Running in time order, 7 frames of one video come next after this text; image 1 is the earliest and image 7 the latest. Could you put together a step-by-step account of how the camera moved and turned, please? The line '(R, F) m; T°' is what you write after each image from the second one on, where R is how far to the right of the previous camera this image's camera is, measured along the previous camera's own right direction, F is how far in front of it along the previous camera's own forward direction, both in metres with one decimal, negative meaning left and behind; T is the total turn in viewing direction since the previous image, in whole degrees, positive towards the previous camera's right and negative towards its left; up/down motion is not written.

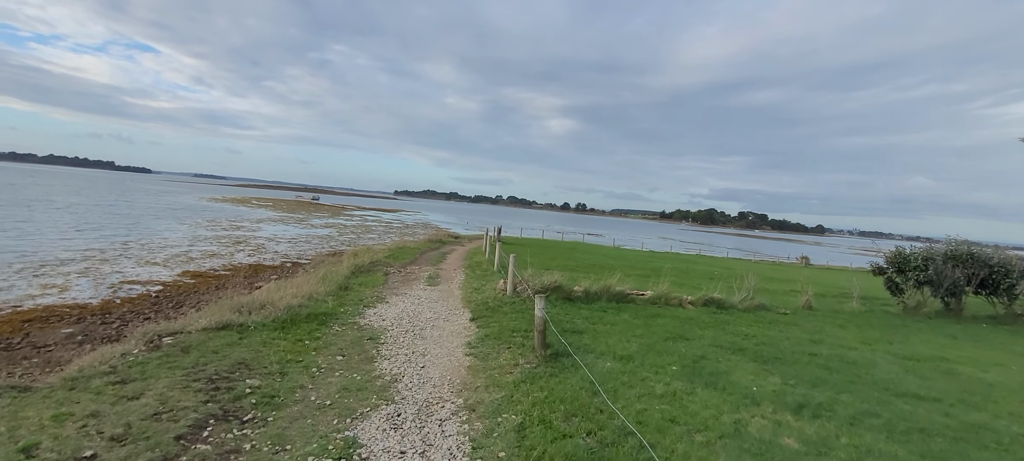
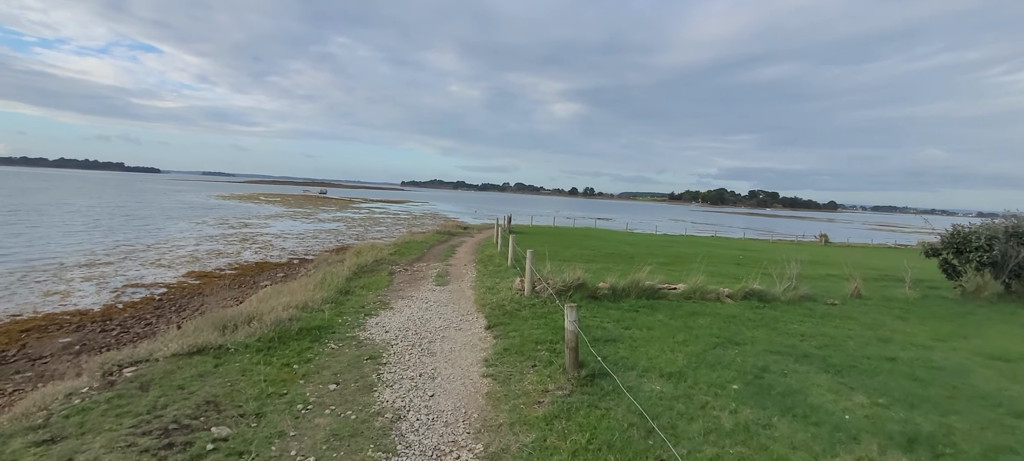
(-0.2, +1.3) m; -1°
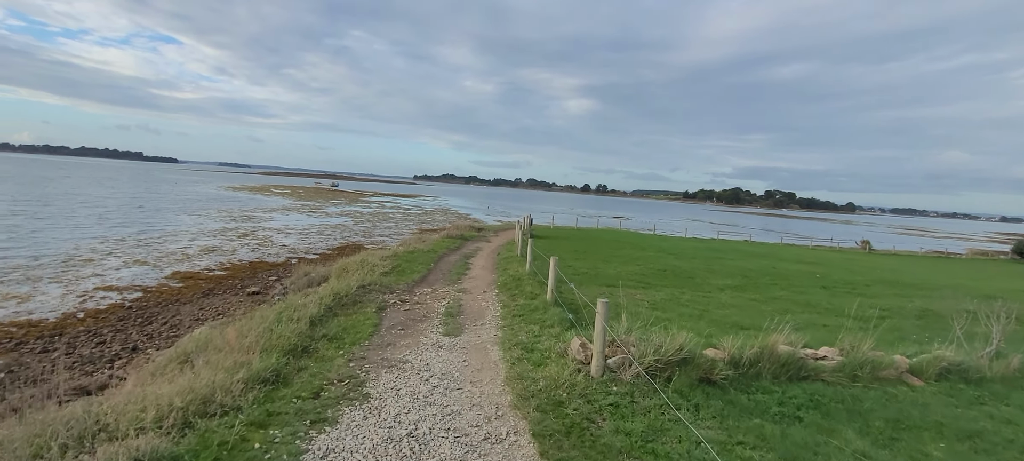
(-0.6, +4.3) m; -1°
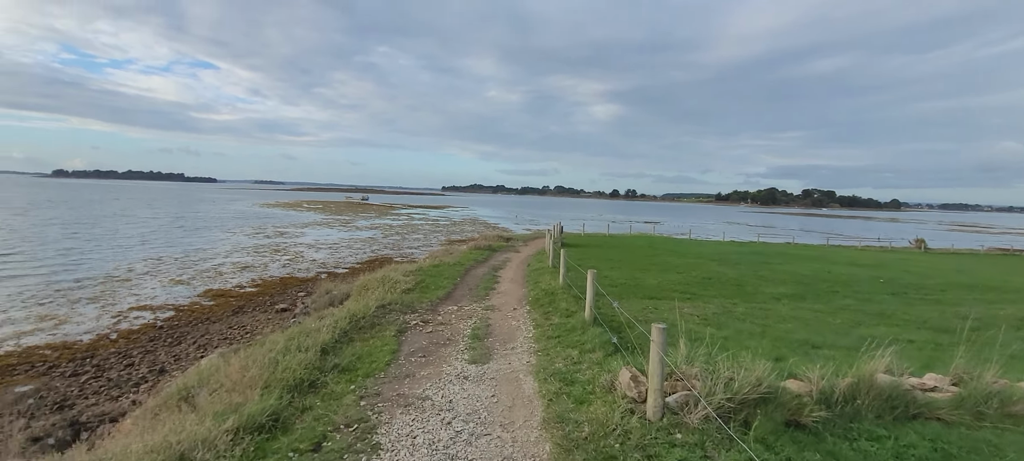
(0.0, +1.0) m; -3°
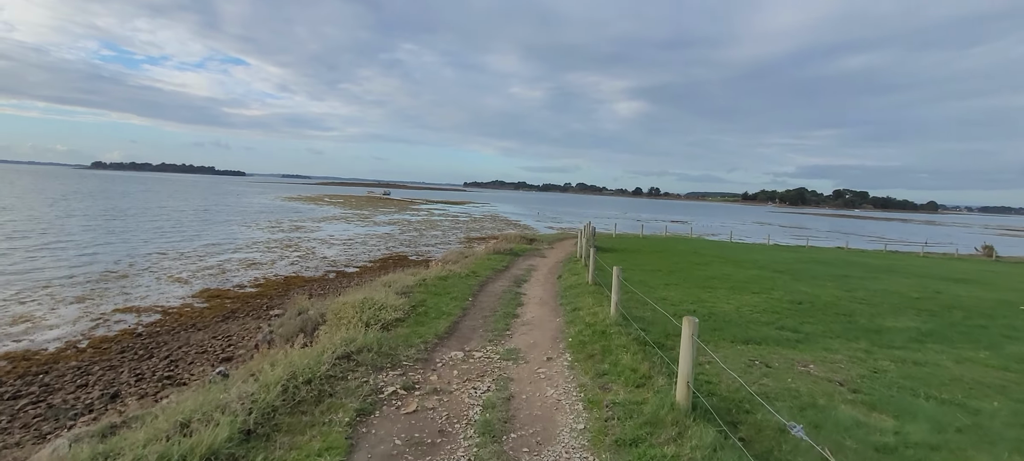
(-0.2, +3.7) m; -2°
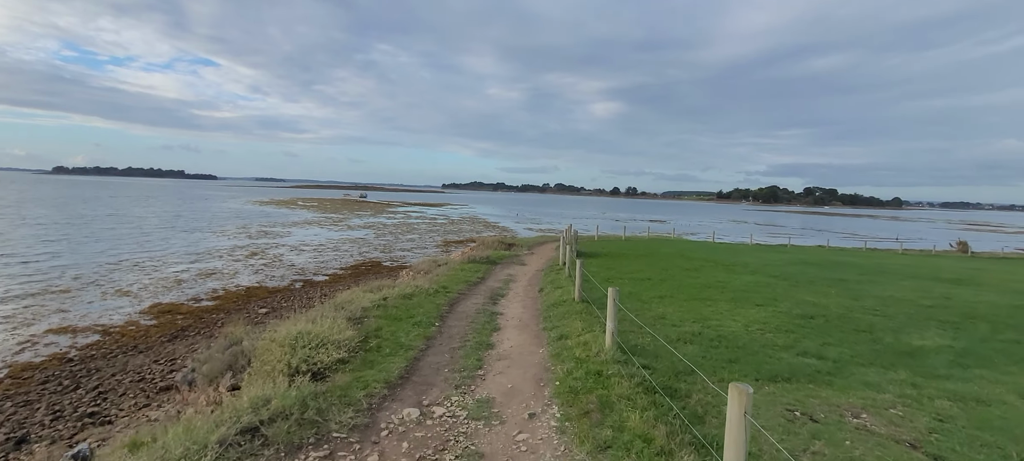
(+0.1, +1.7) m; +2°
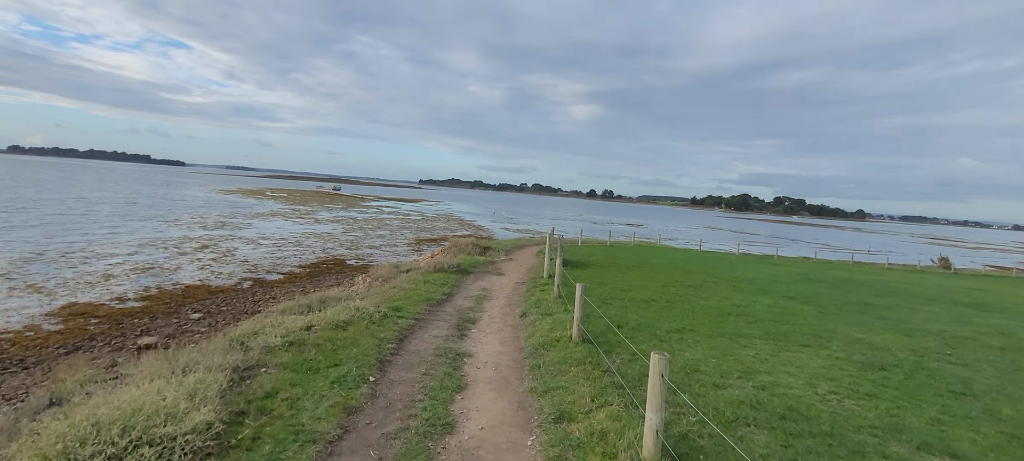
(0.0, +3.1) m; +3°
